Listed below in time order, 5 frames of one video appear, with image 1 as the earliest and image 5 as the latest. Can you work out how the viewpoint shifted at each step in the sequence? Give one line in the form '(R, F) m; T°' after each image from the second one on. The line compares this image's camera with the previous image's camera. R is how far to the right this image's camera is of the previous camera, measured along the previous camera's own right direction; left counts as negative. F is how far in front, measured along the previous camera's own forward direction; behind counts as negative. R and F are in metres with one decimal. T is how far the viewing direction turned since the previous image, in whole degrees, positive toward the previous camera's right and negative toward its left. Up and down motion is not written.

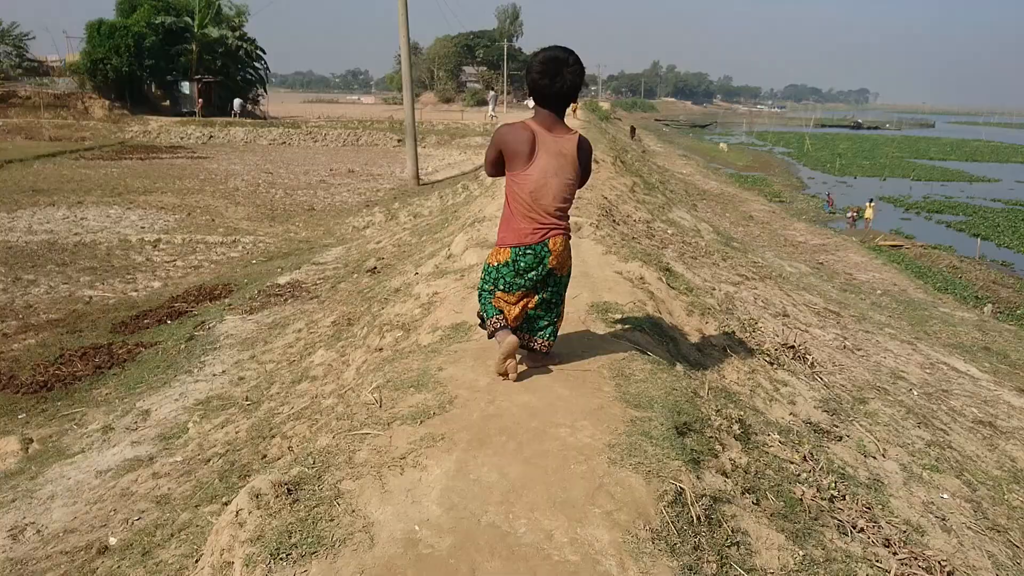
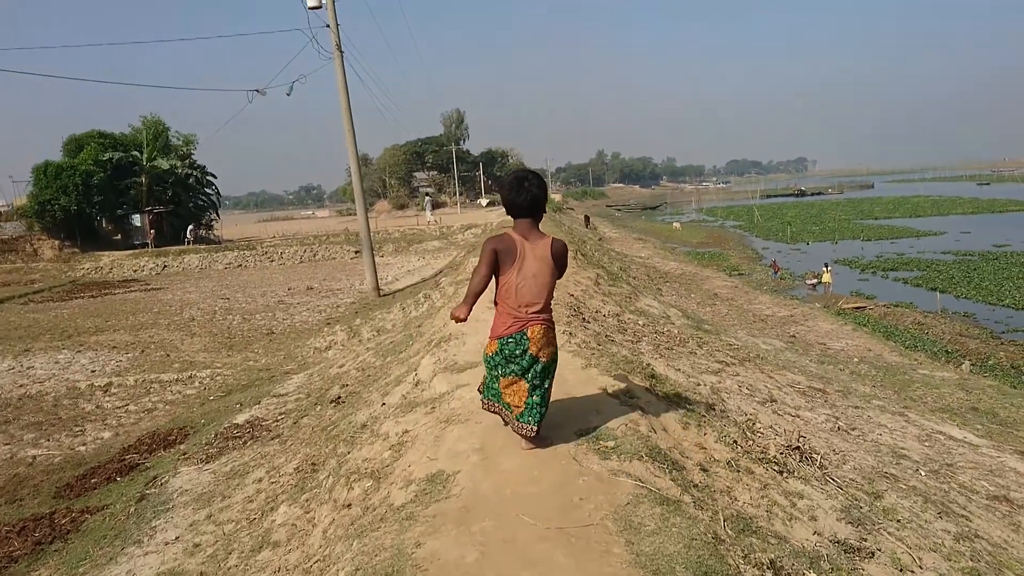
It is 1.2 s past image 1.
(0.0, +0.3) m; +3°
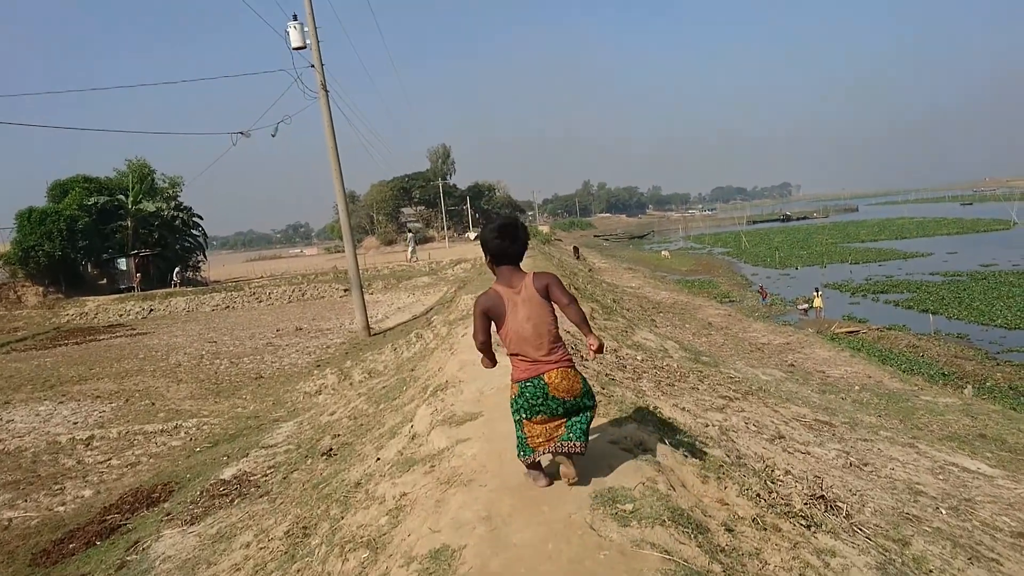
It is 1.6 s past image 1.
(0.0, +0.2) m; +1°
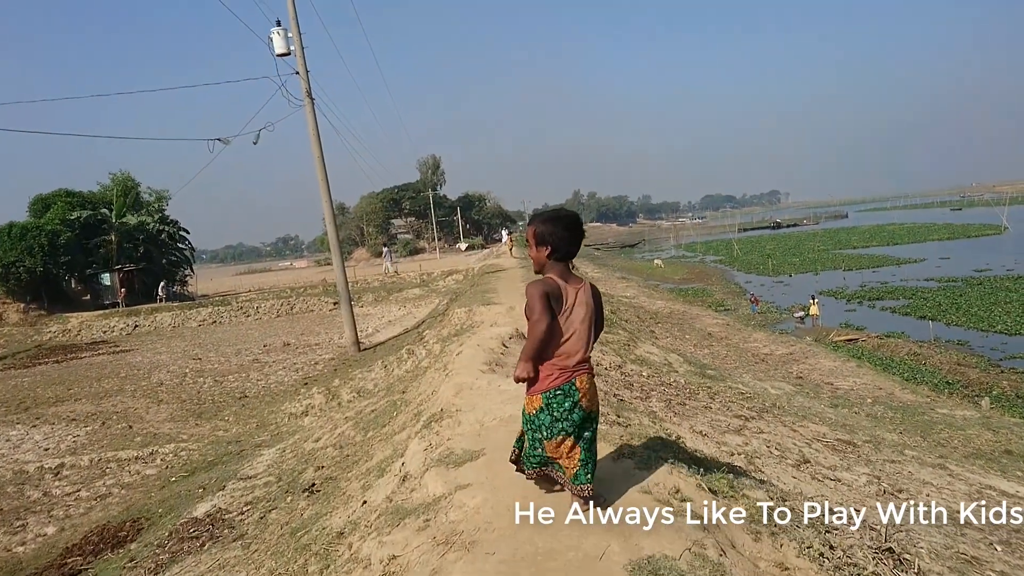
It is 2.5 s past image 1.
(-0.1, +0.5) m; +1°
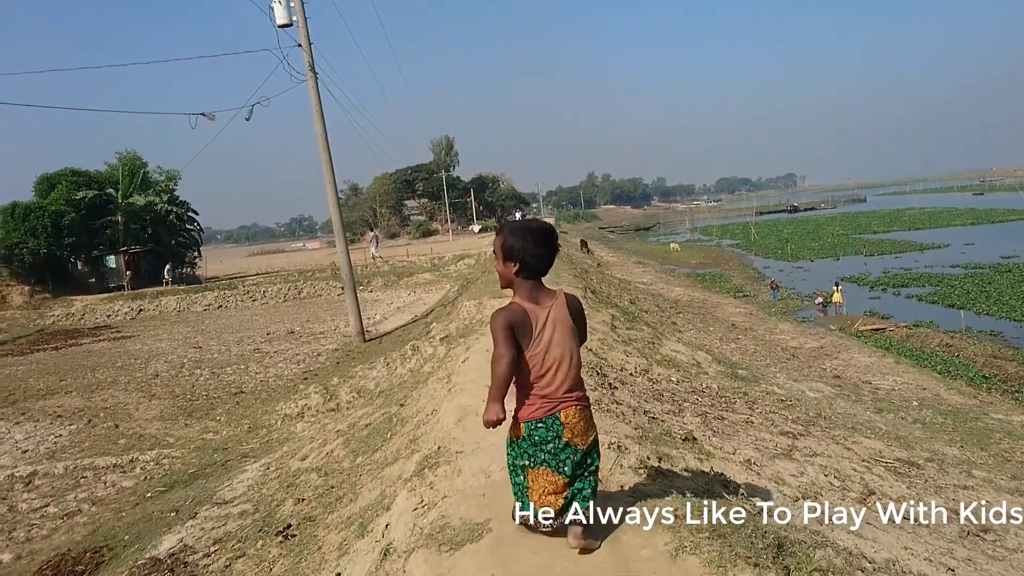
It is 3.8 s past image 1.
(0.0, +0.9) m; -1°
